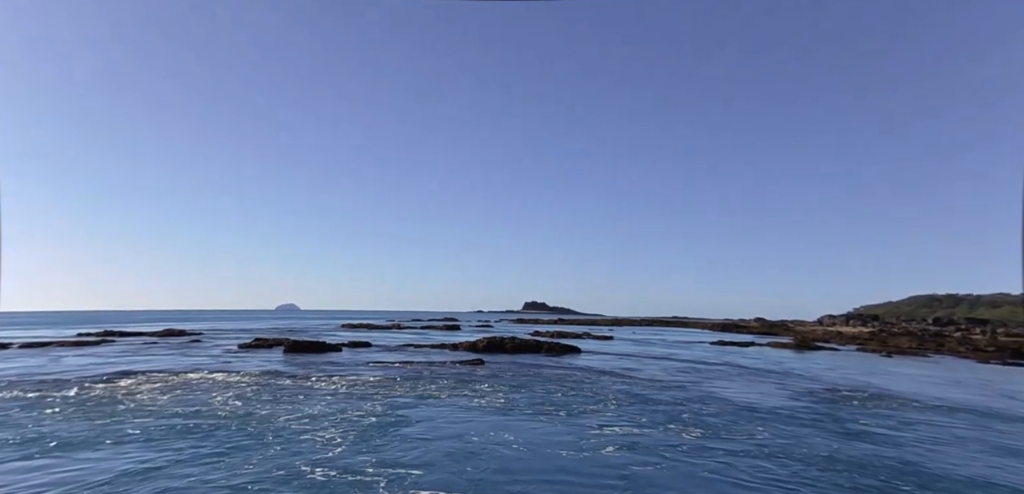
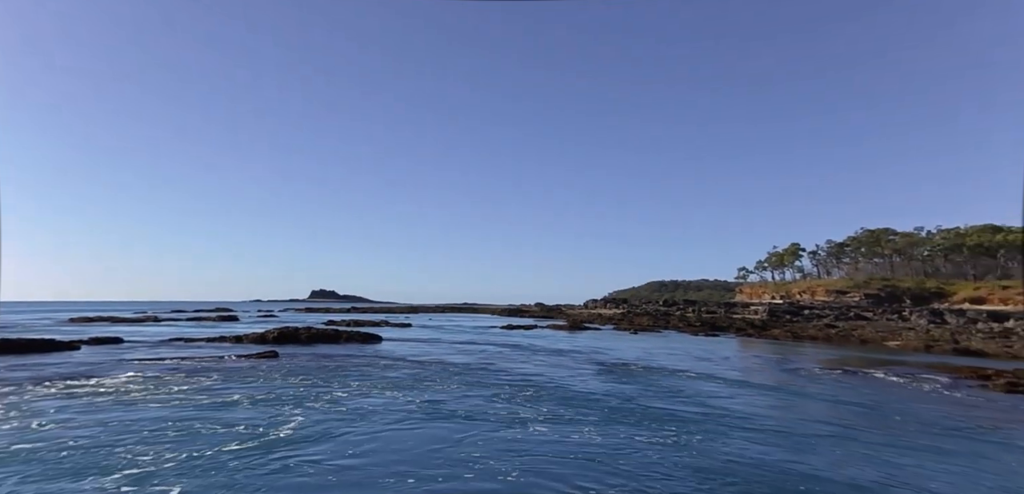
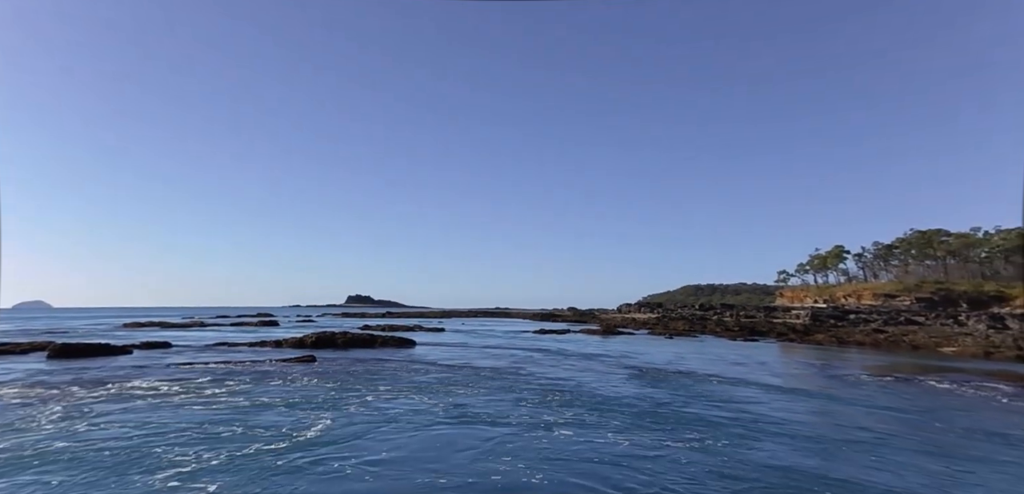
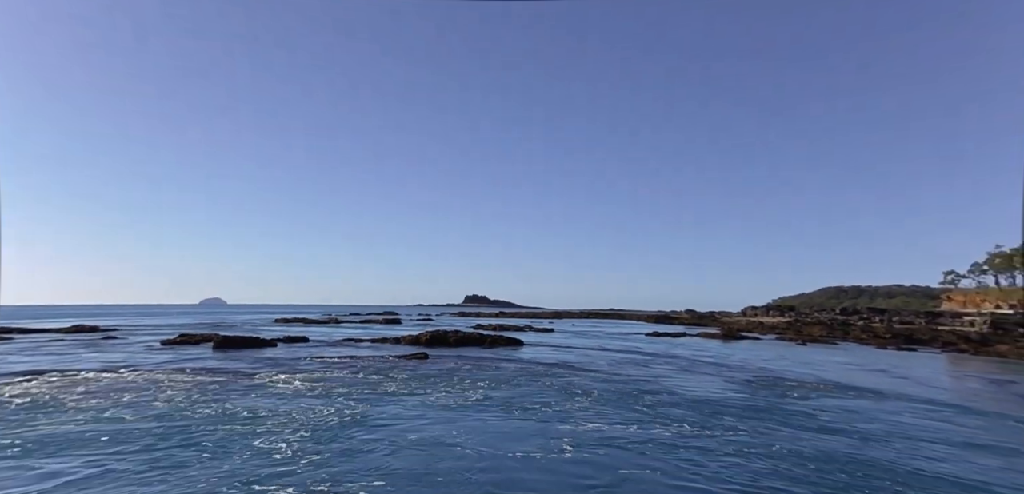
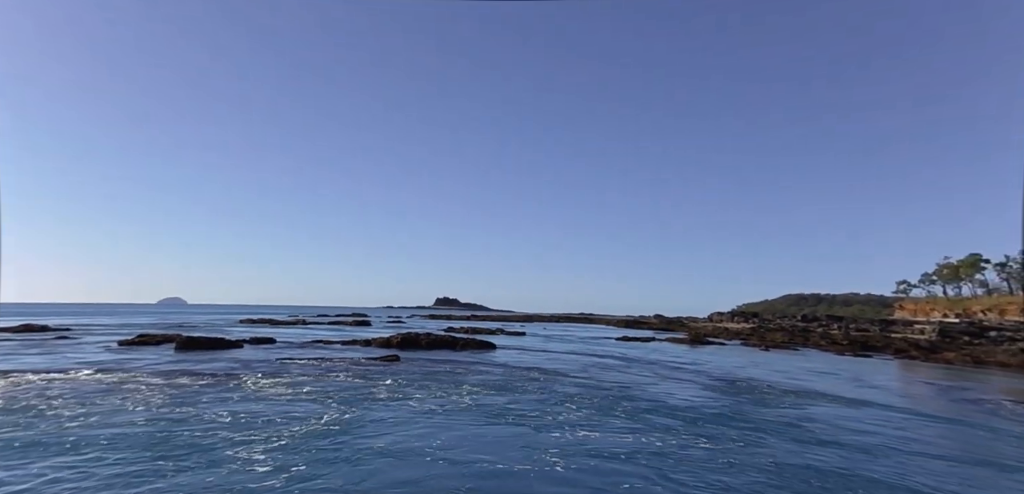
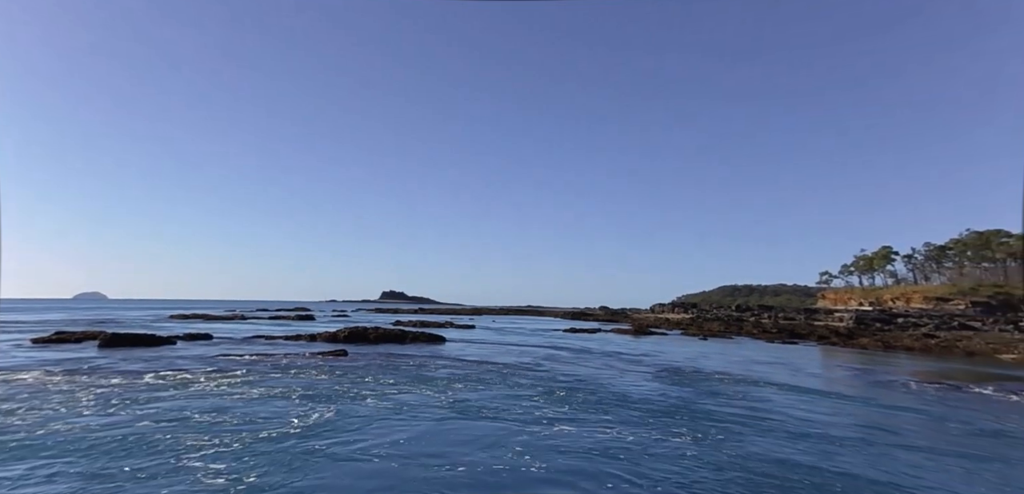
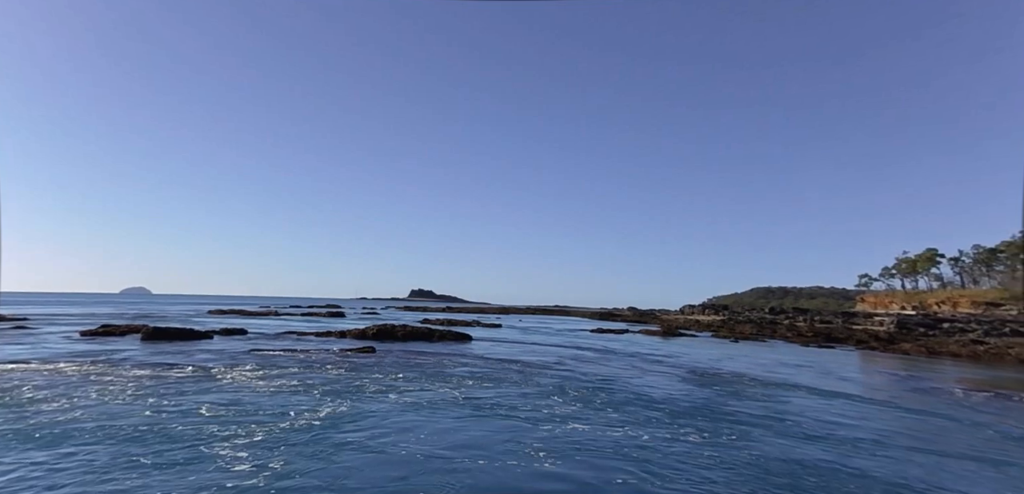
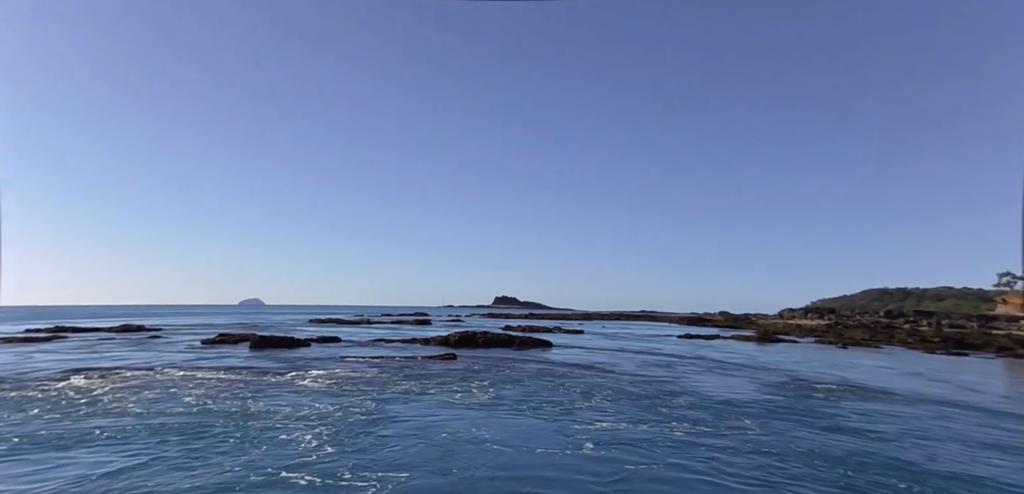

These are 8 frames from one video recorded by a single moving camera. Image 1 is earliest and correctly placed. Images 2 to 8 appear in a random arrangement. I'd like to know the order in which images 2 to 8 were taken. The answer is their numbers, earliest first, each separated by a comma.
8, 4, 5, 7, 6, 3, 2
